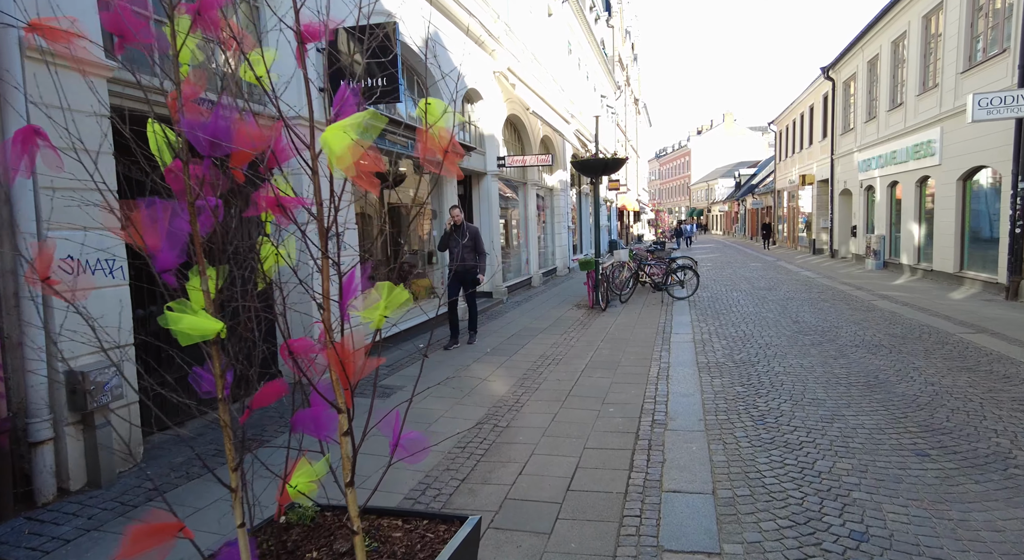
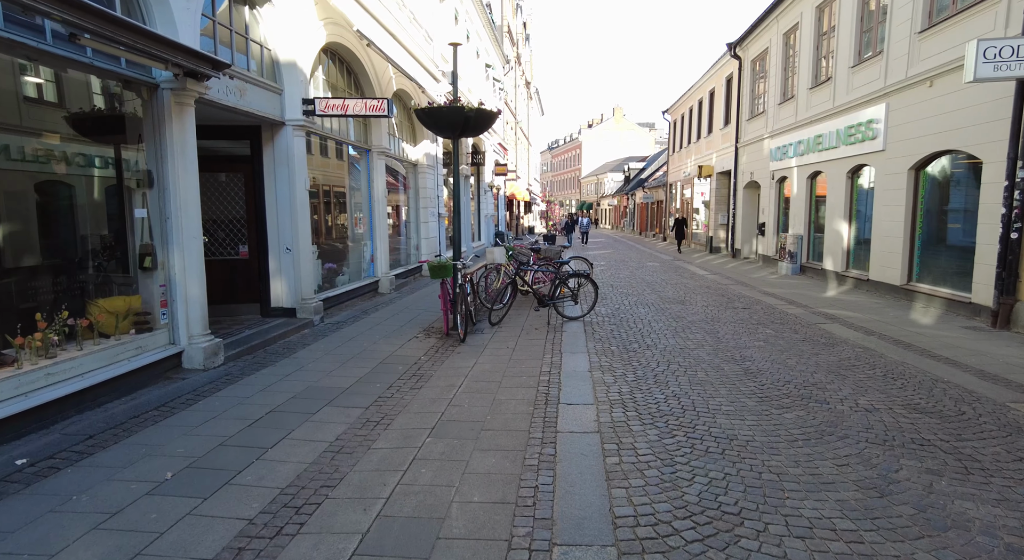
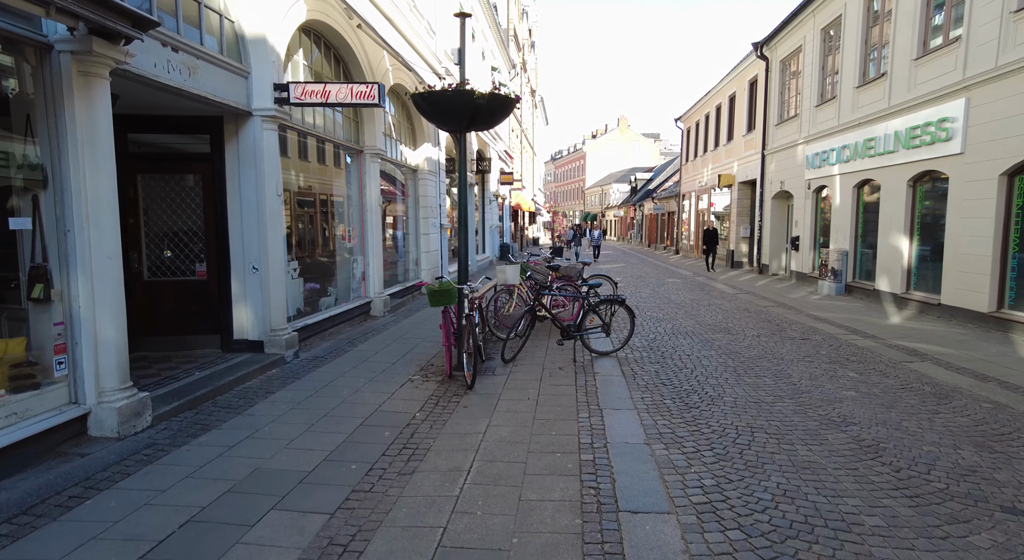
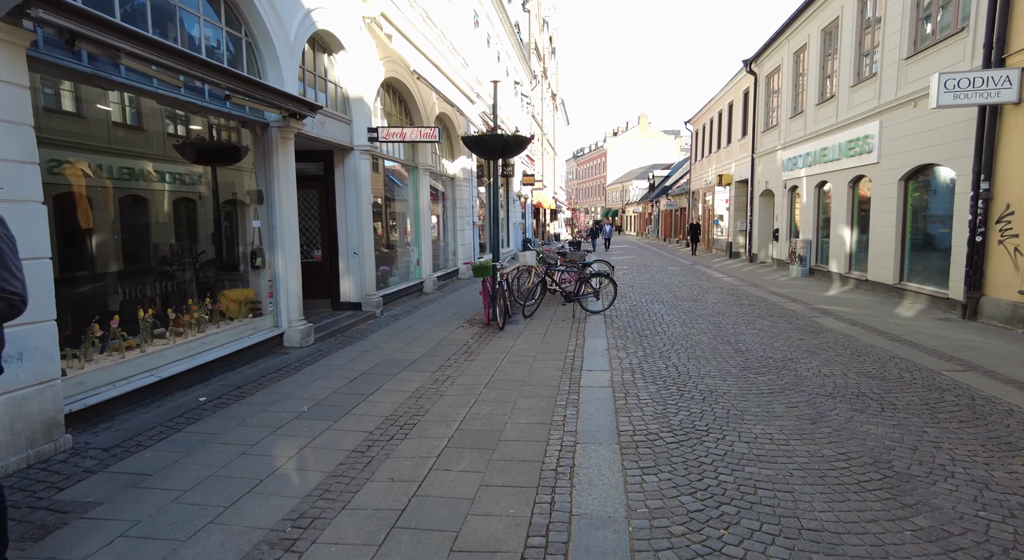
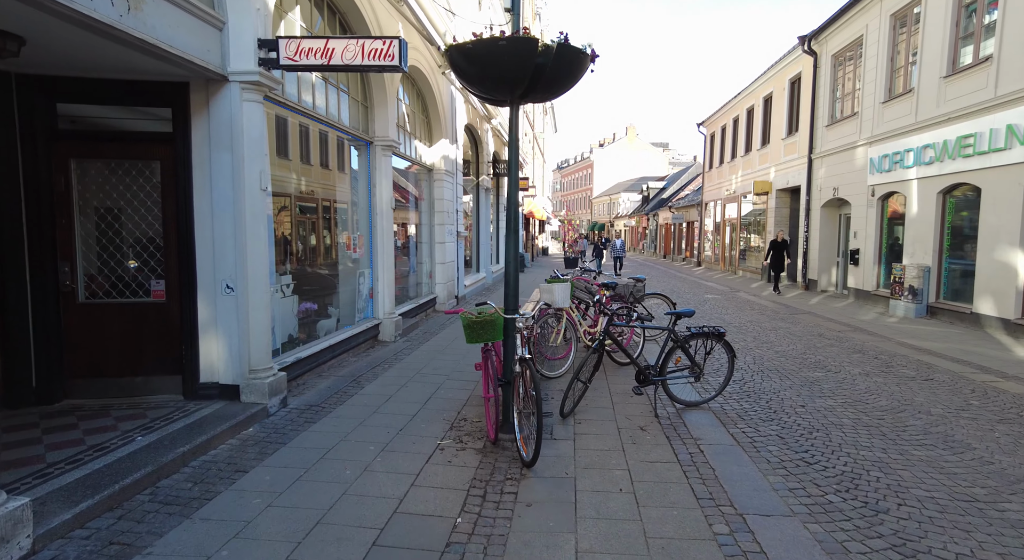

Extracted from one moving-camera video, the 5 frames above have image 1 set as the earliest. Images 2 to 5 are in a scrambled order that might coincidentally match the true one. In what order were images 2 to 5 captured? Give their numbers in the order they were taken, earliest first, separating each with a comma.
4, 2, 3, 5
